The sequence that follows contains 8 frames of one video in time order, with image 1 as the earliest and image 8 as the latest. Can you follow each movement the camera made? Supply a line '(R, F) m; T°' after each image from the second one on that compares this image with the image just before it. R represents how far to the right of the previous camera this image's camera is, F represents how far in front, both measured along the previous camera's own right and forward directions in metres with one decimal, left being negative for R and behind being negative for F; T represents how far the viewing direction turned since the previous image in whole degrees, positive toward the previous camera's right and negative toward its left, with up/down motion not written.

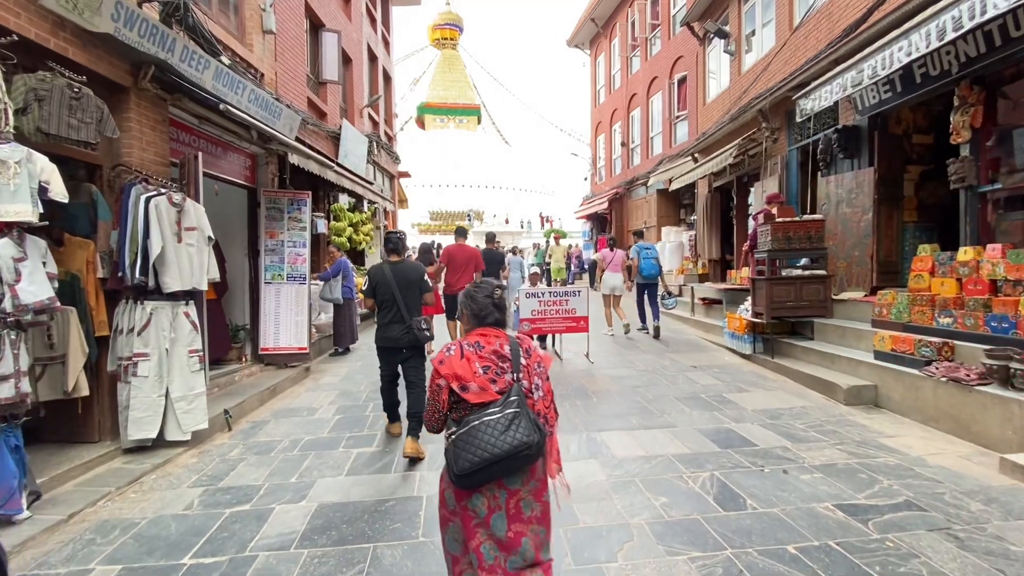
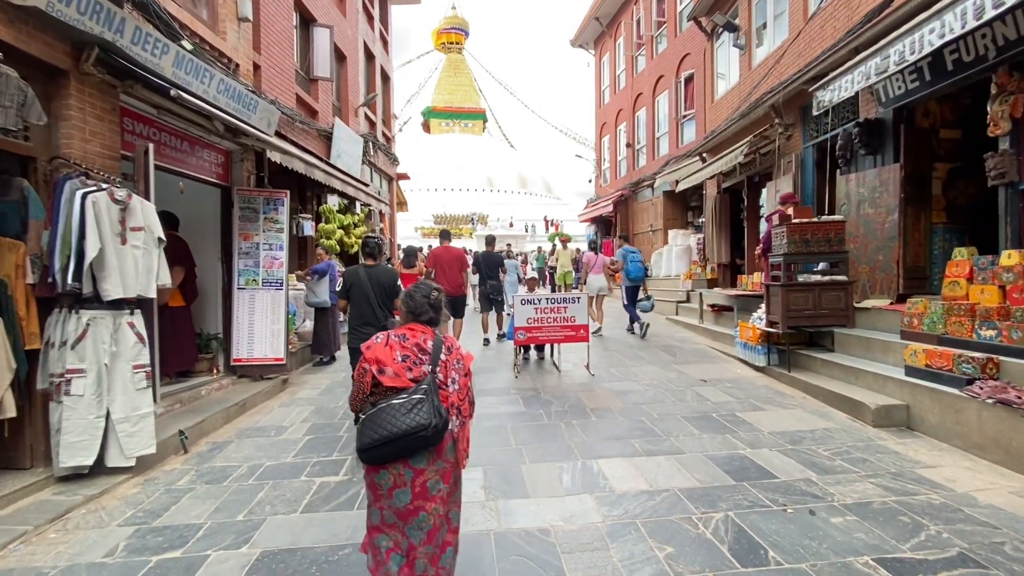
(+0.2, +0.5) m; -1°
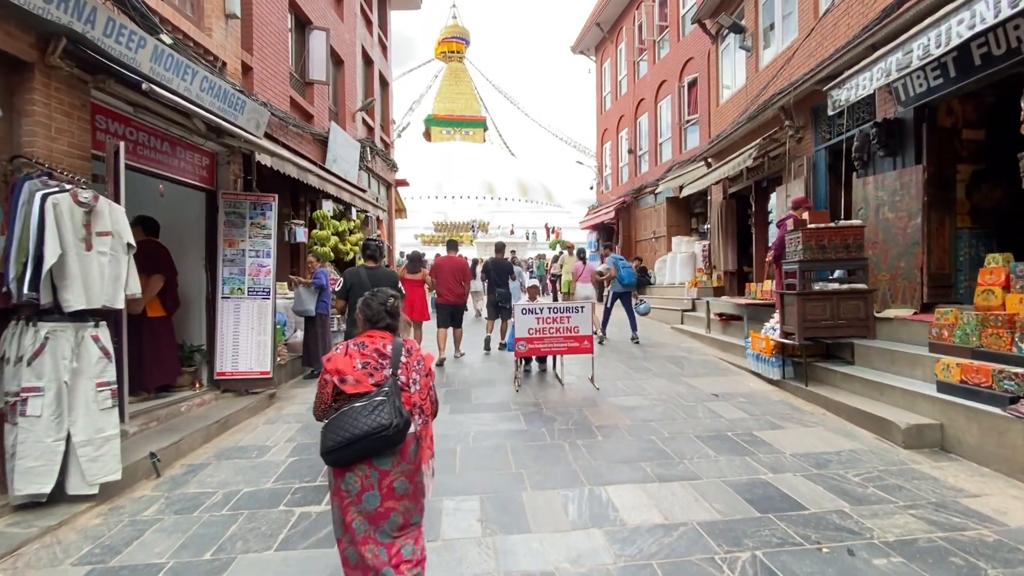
(0.0, +0.3) m; 0°
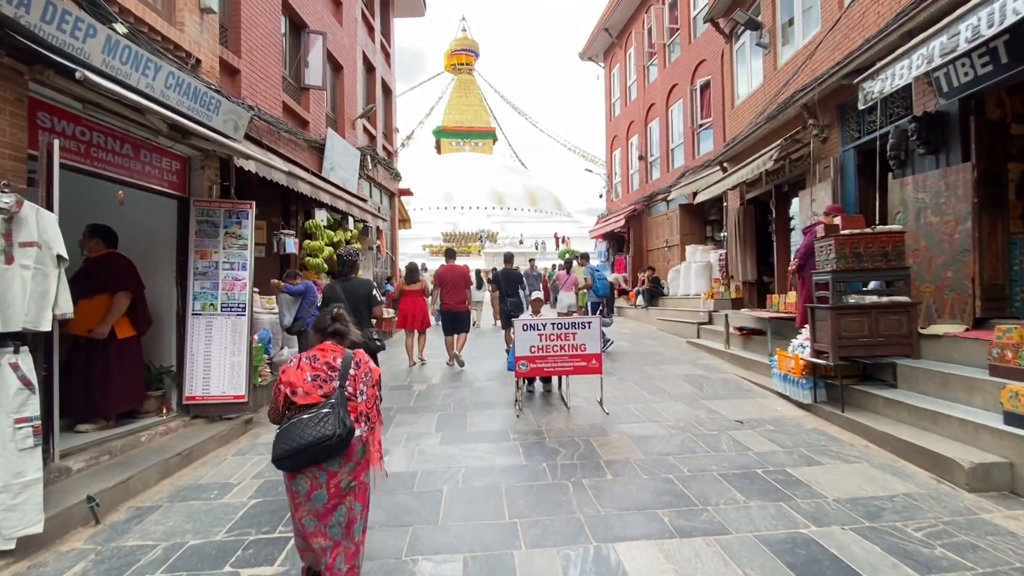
(+0.1, +0.6) m; -1°
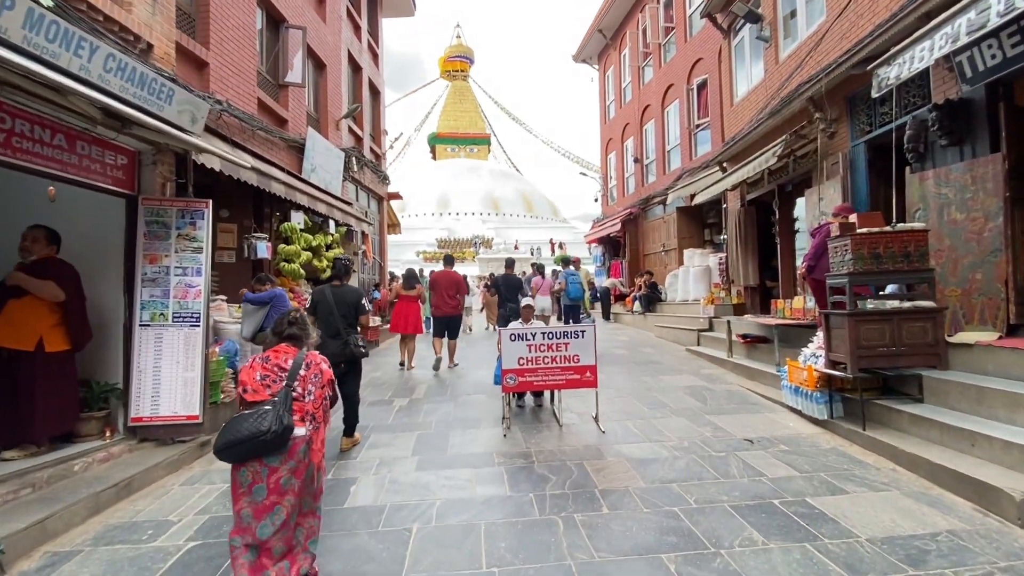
(+0.1, +0.5) m; 0°
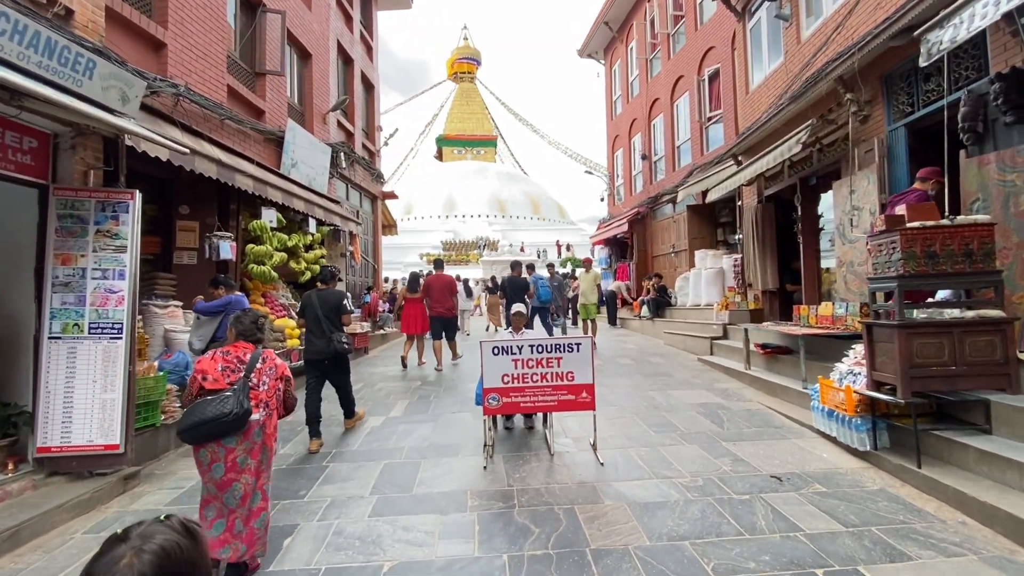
(+0.2, +0.8) m; -1°
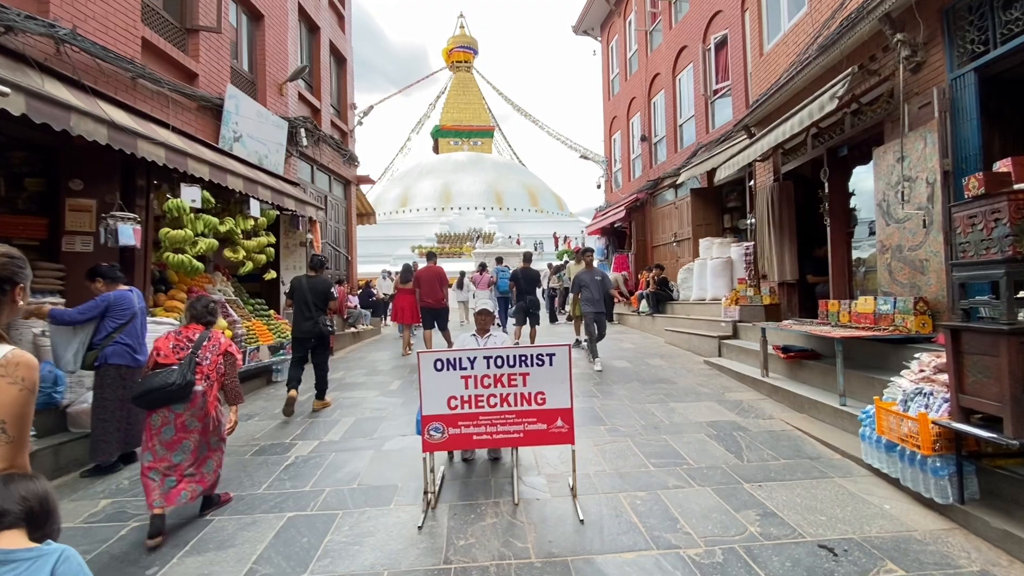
(+0.3, +1.3) m; 0°
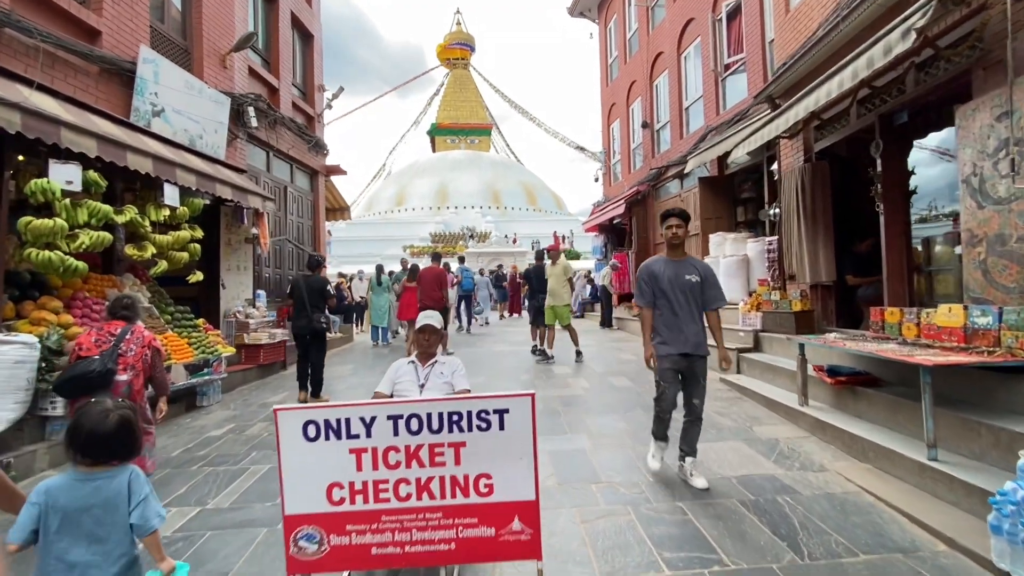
(+0.3, +1.4) m; 0°
